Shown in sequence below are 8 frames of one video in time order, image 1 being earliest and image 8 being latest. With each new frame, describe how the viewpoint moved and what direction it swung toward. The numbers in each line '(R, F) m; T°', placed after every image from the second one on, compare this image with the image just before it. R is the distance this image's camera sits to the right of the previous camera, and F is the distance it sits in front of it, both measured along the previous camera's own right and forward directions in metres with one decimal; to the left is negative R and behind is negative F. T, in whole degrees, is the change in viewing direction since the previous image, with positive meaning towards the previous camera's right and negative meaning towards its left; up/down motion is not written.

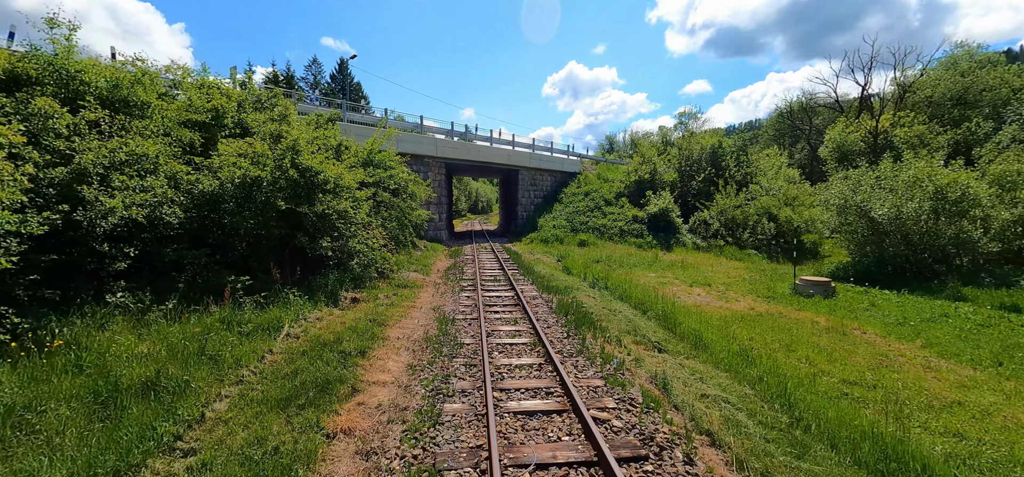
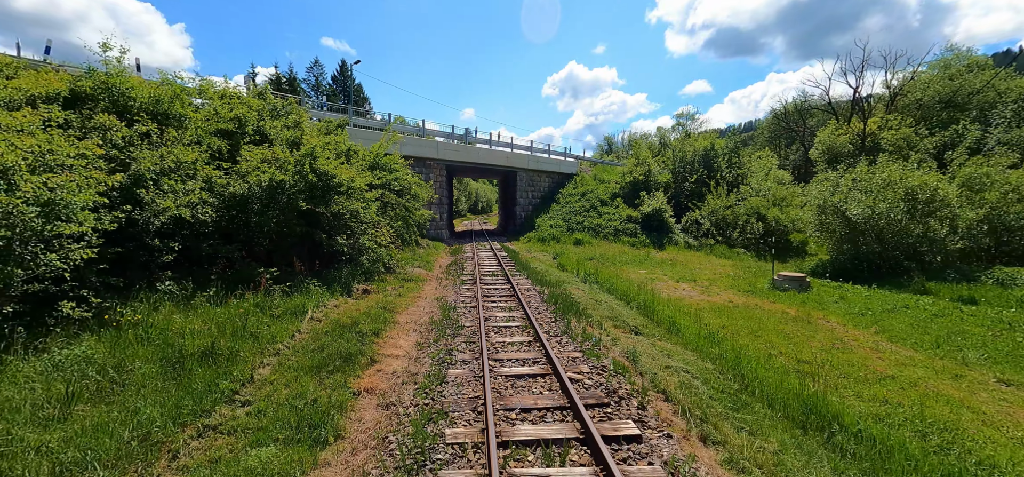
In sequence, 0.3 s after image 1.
(+0.1, -1.0) m; 0°
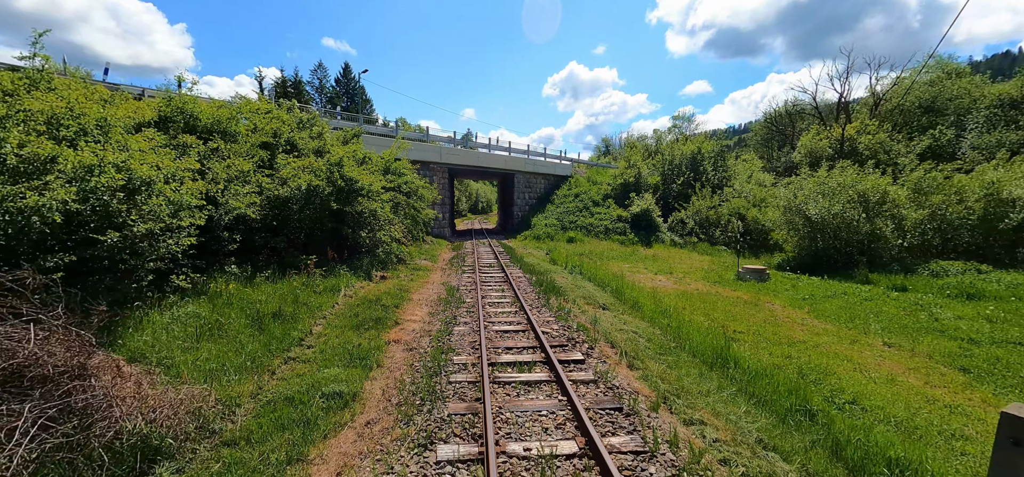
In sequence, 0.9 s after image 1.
(+0.2, -2.0) m; 0°
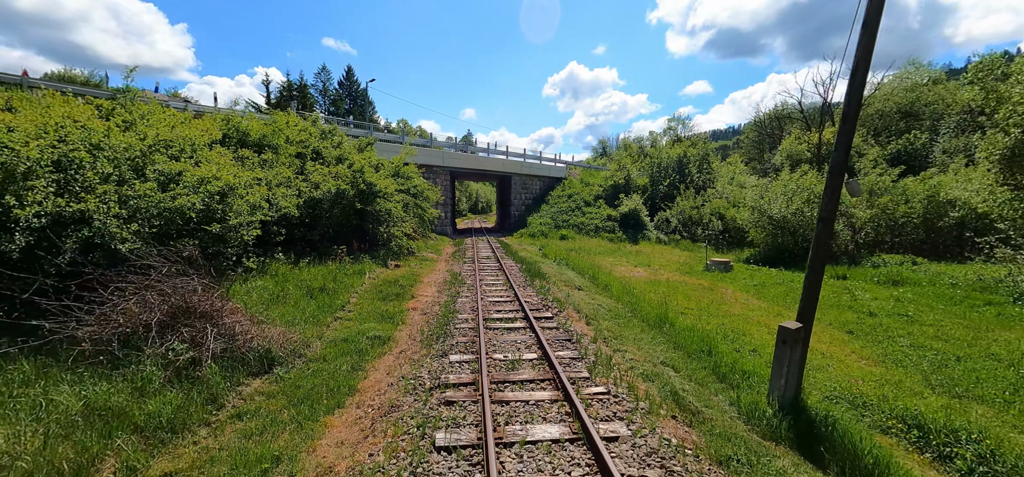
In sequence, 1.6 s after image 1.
(+0.2, -2.3) m; 0°
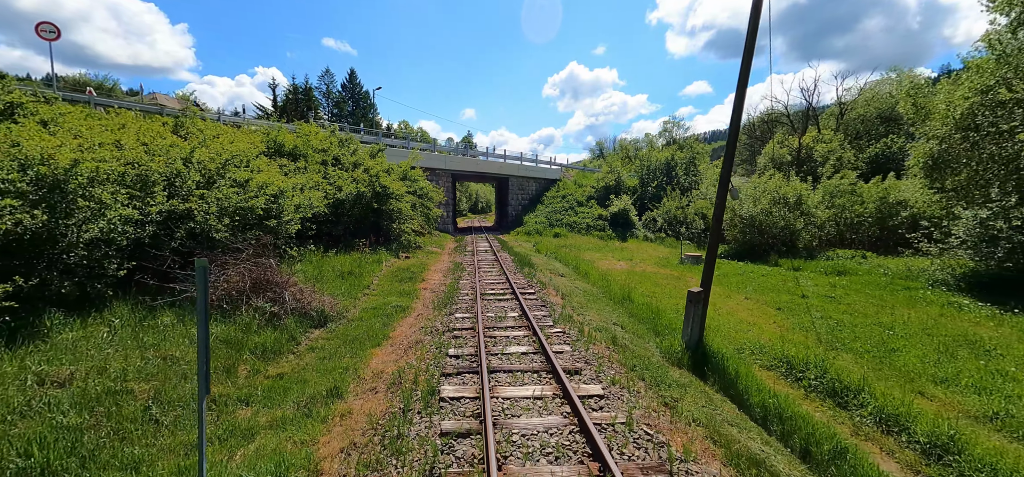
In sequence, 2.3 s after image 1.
(+0.2, -2.3) m; 0°
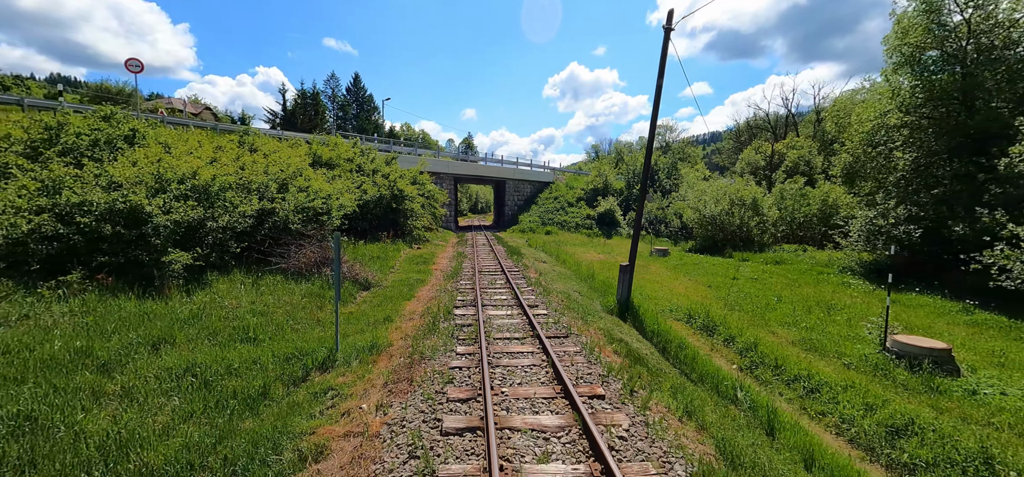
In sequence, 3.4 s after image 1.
(+0.3, -3.6) m; 0°
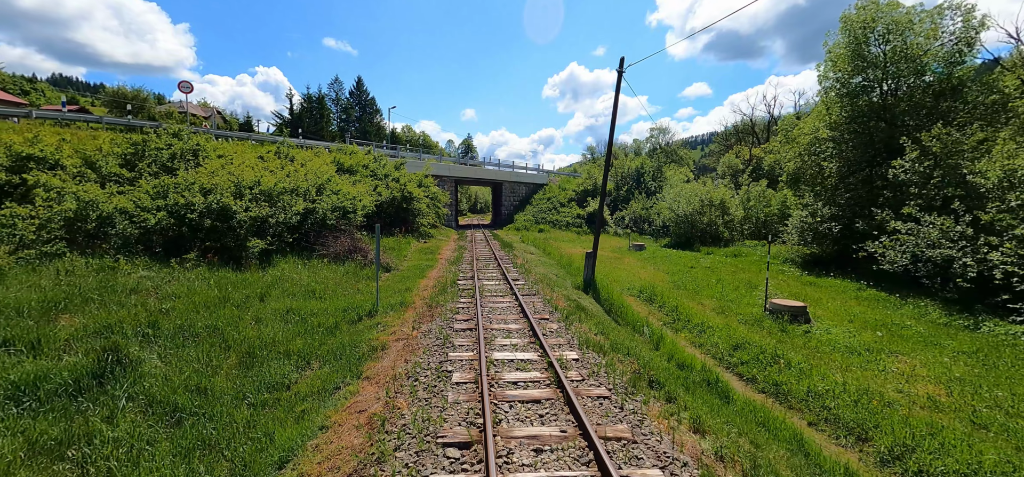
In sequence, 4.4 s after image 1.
(+0.3, -3.2) m; 0°
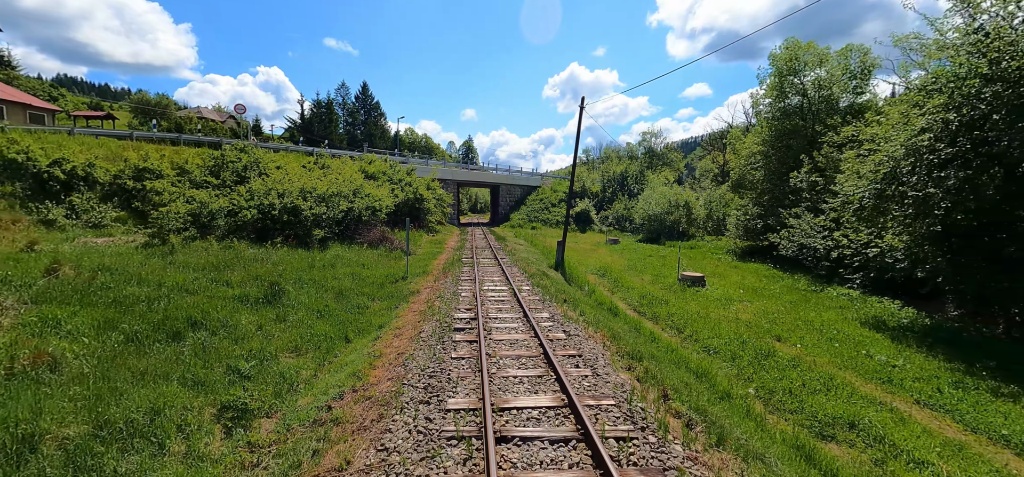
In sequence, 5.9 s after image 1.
(+0.5, -4.8) m; 0°
